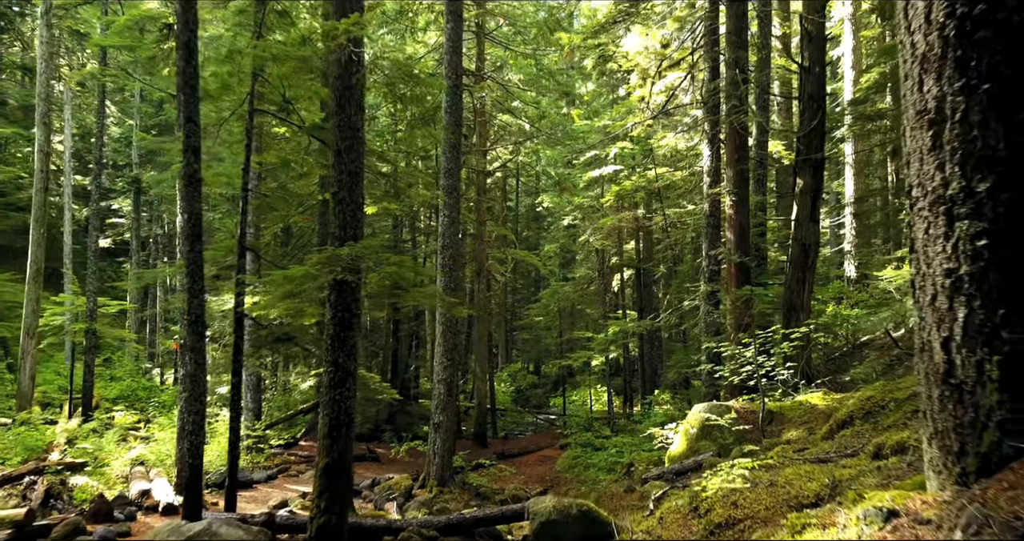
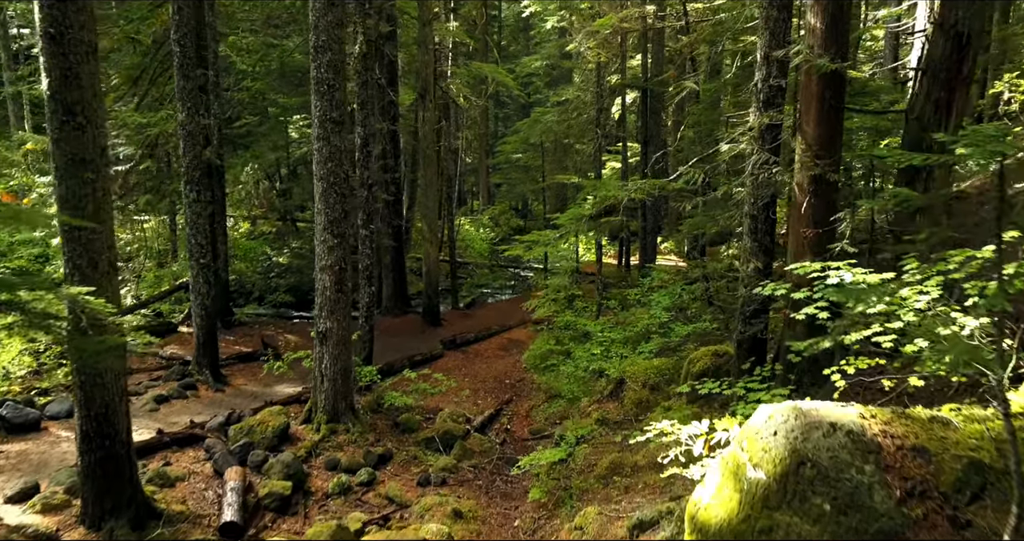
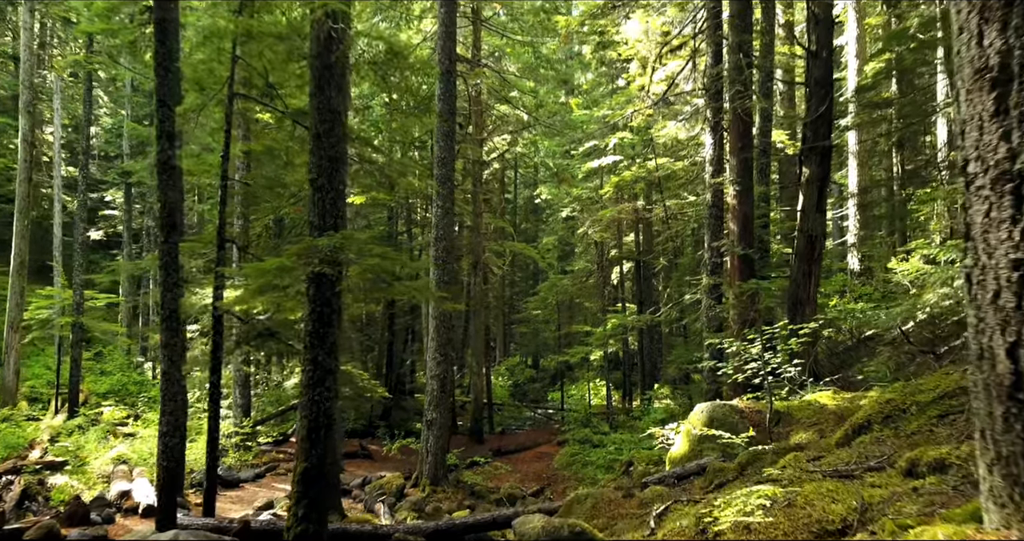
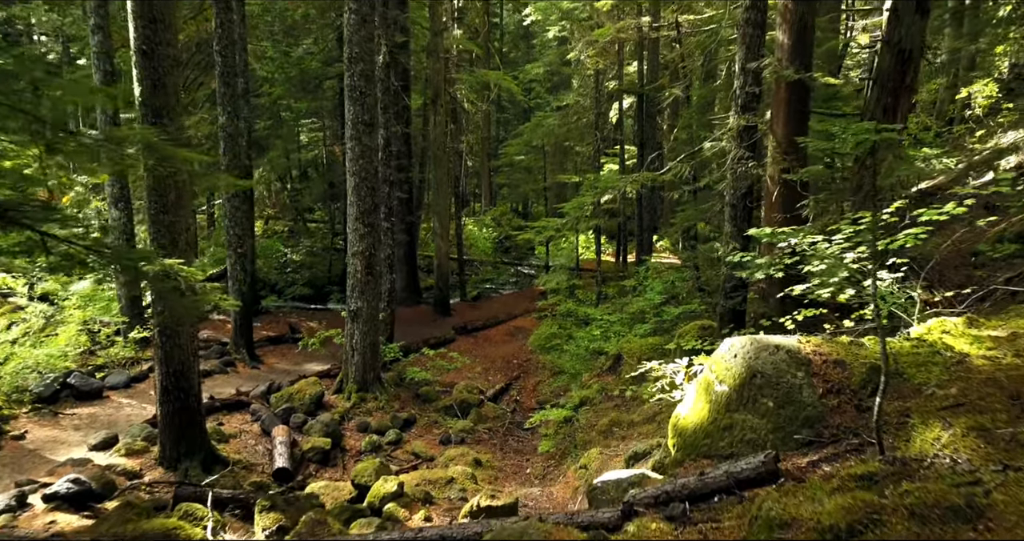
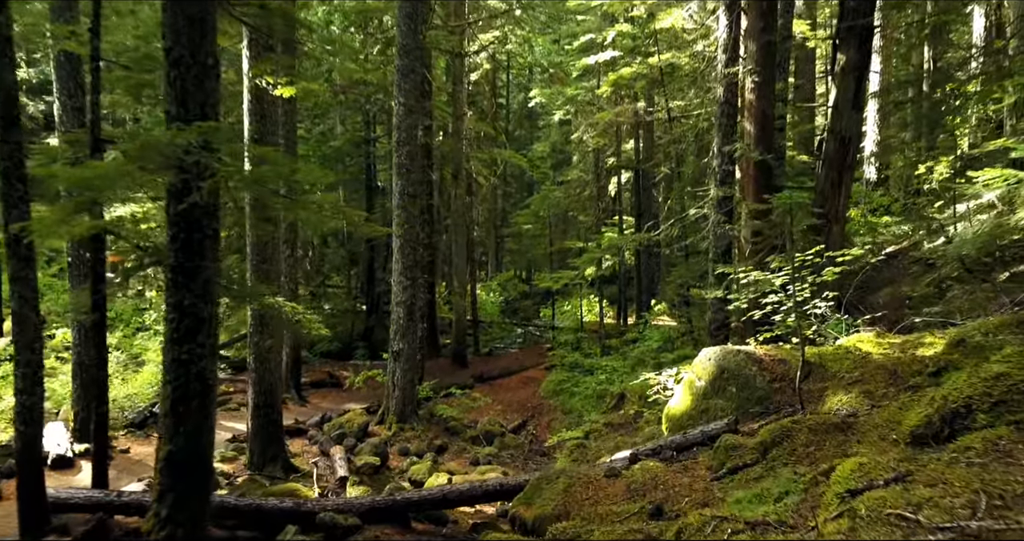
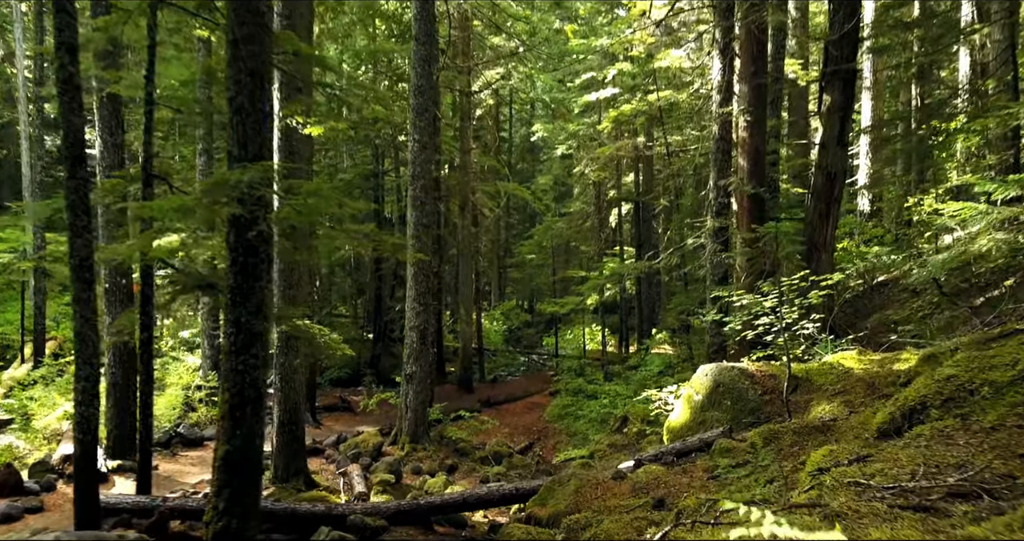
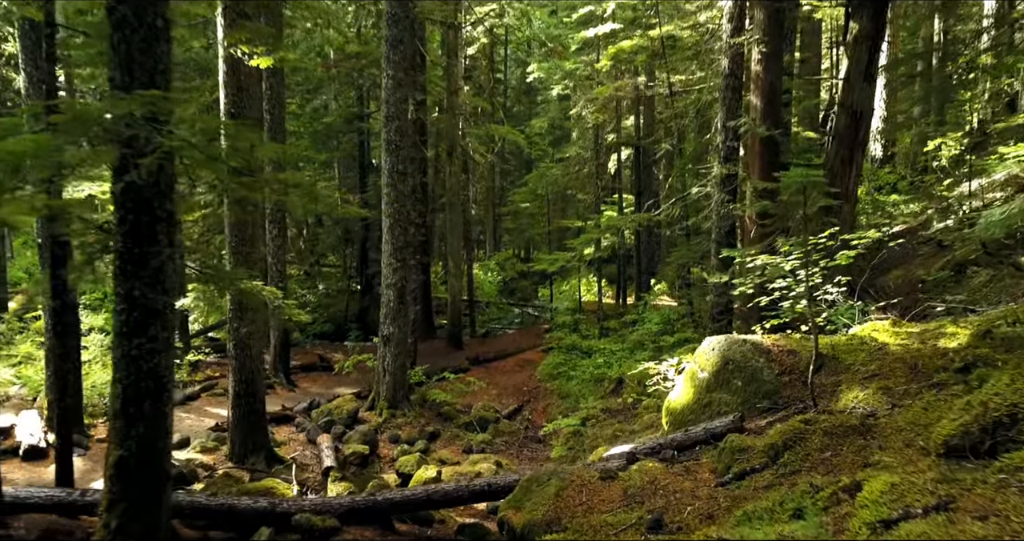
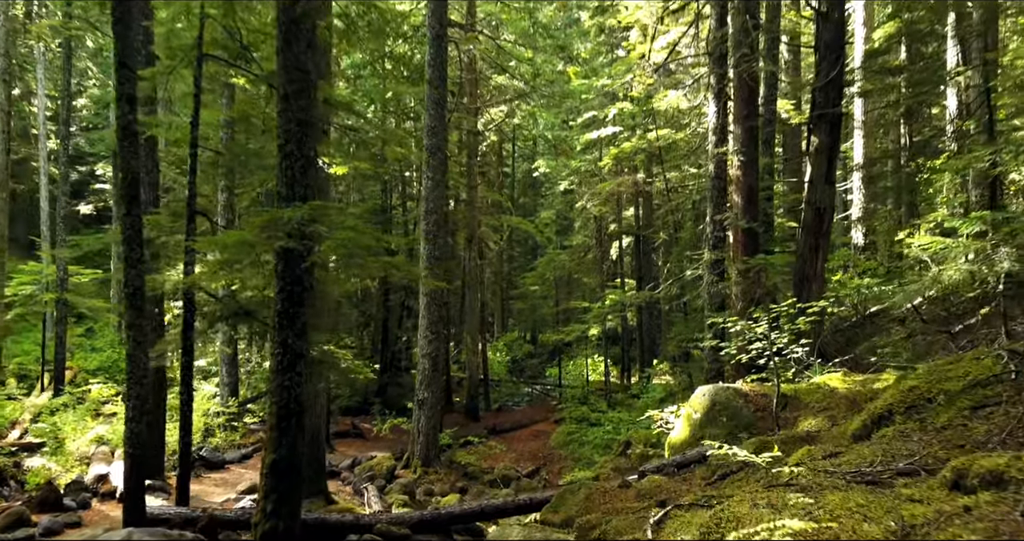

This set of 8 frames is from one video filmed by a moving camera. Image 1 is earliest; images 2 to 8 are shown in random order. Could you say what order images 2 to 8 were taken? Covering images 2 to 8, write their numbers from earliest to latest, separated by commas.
3, 8, 6, 5, 7, 4, 2
